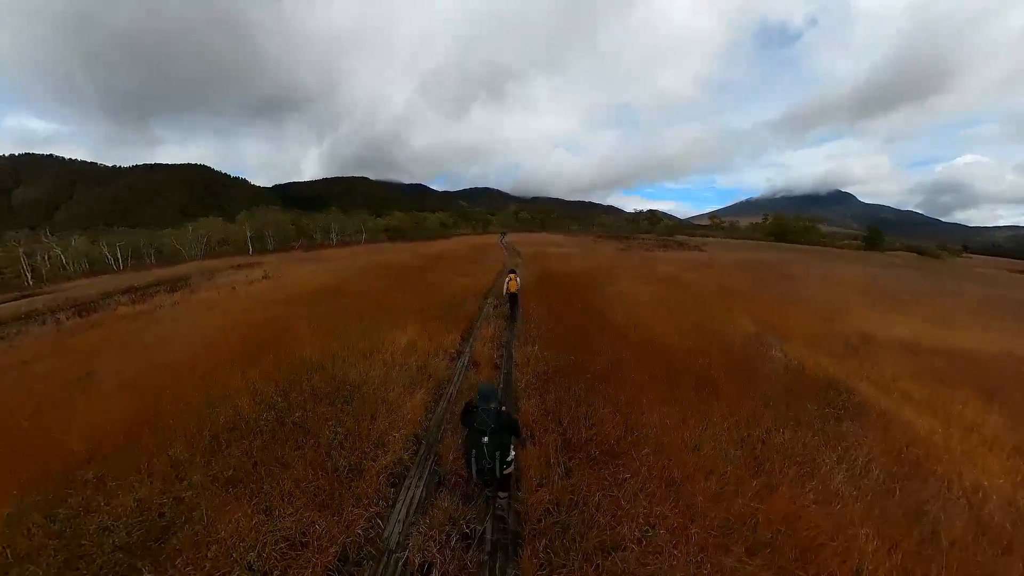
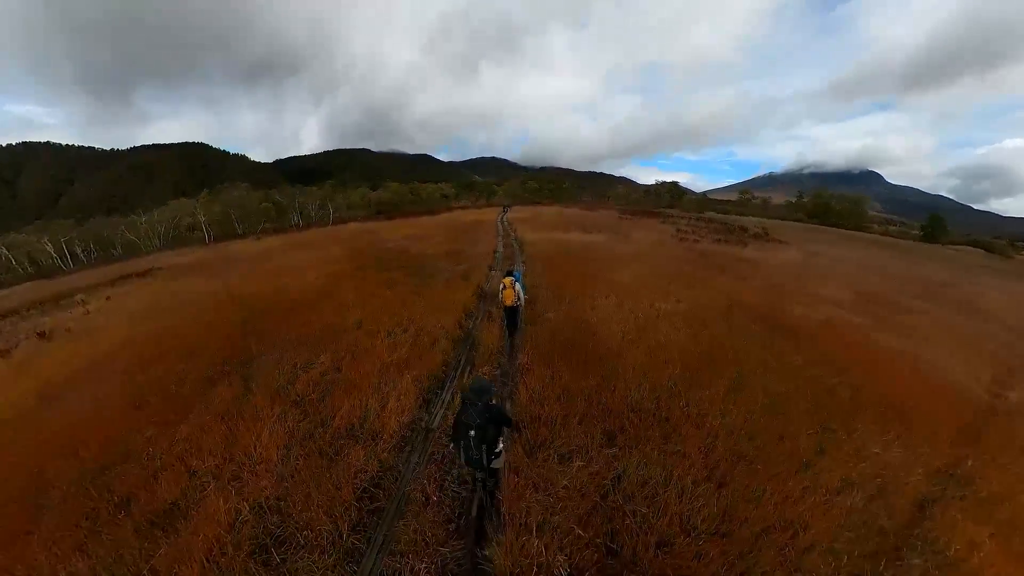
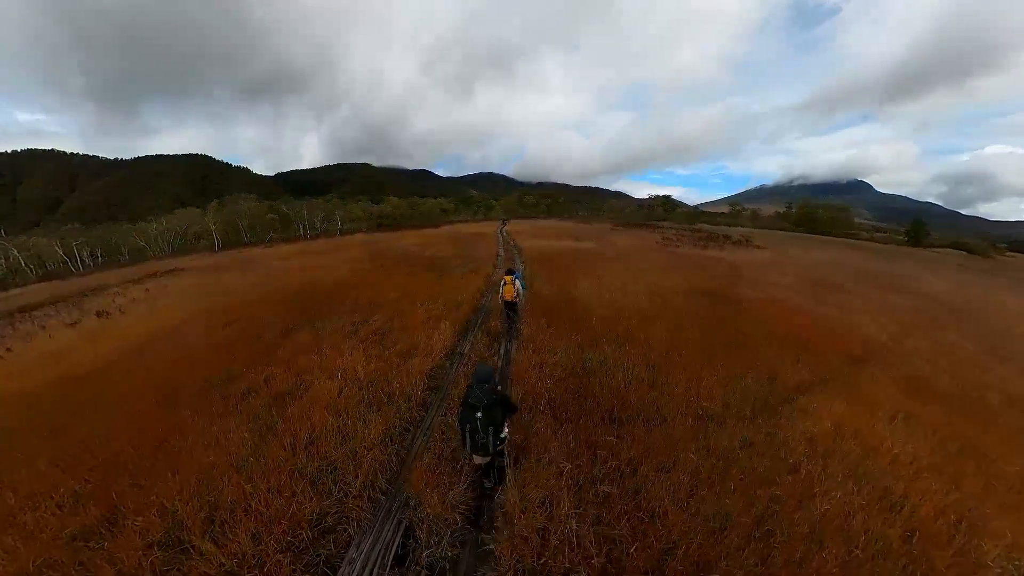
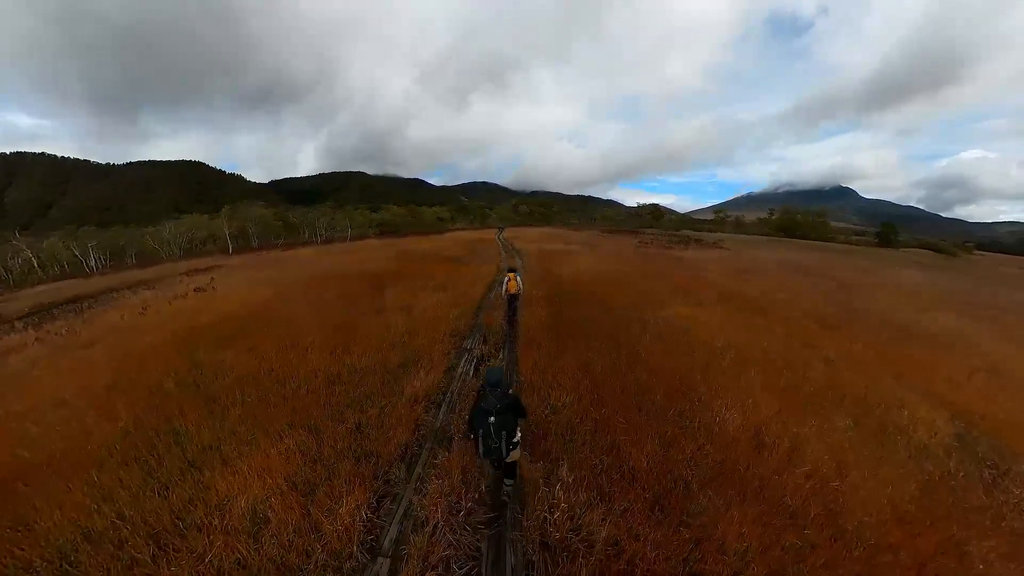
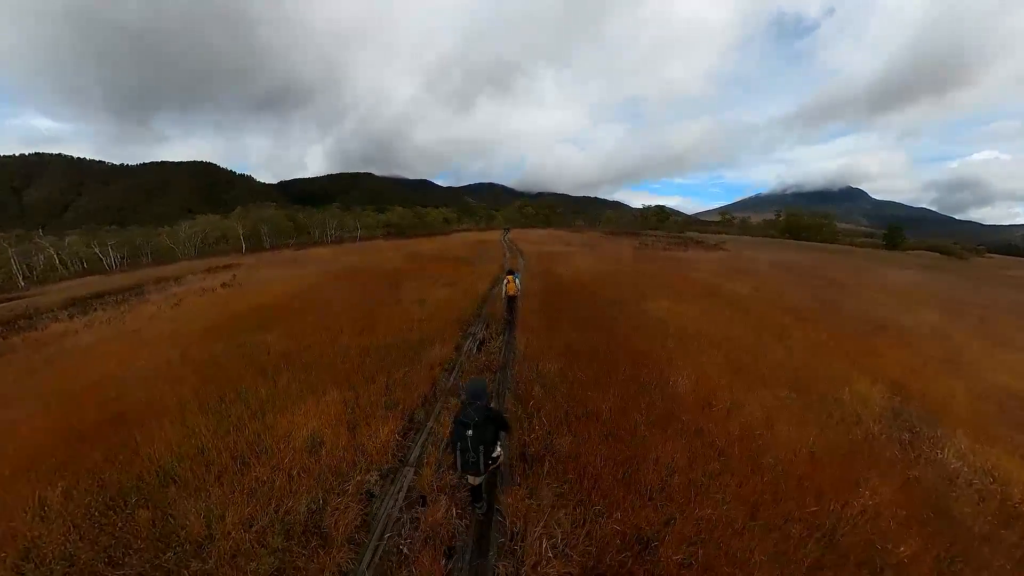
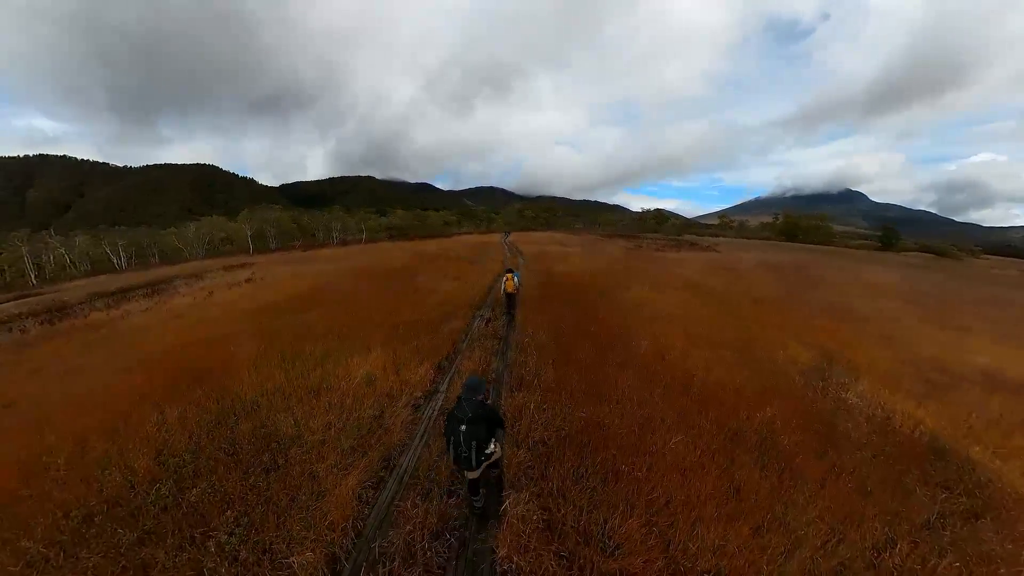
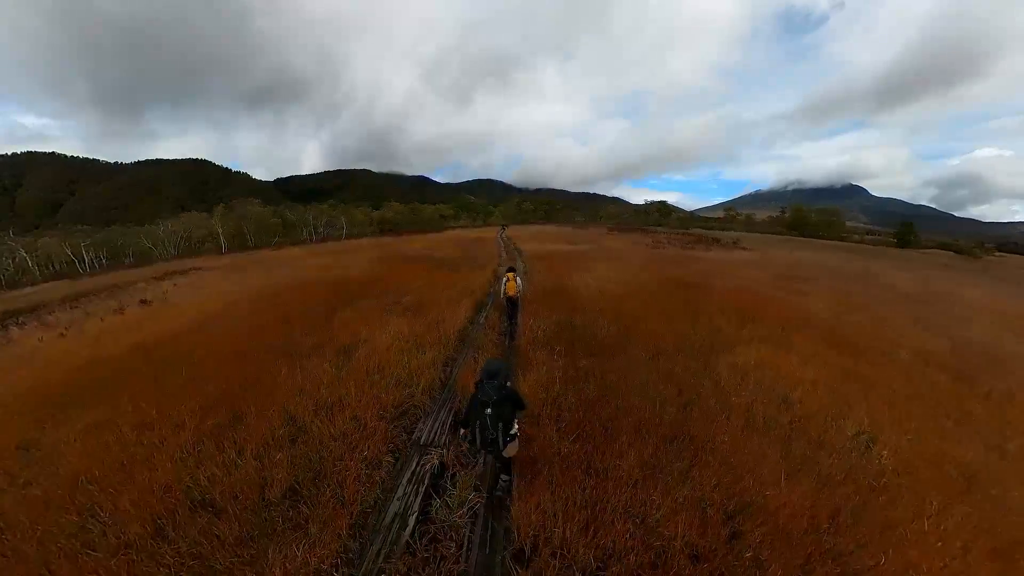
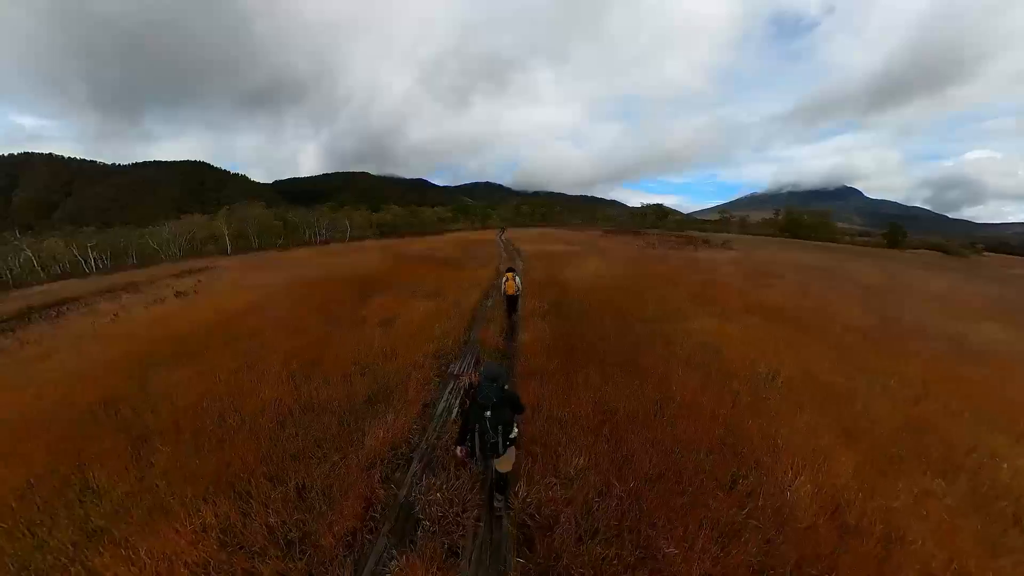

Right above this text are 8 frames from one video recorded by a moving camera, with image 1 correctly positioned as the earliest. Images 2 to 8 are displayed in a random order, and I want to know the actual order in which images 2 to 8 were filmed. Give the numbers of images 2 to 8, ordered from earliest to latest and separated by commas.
6, 5, 4, 8, 7, 3, 2
